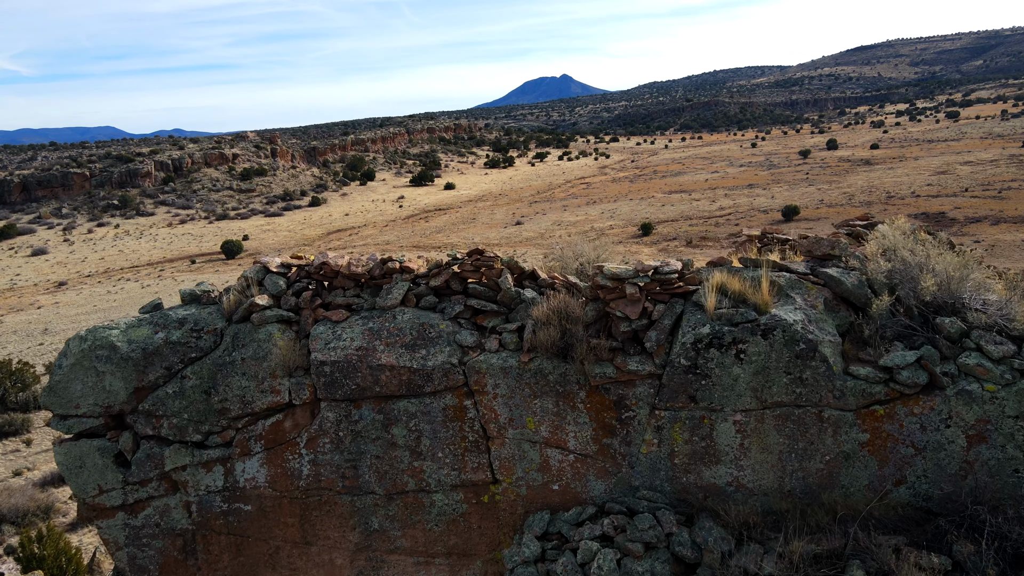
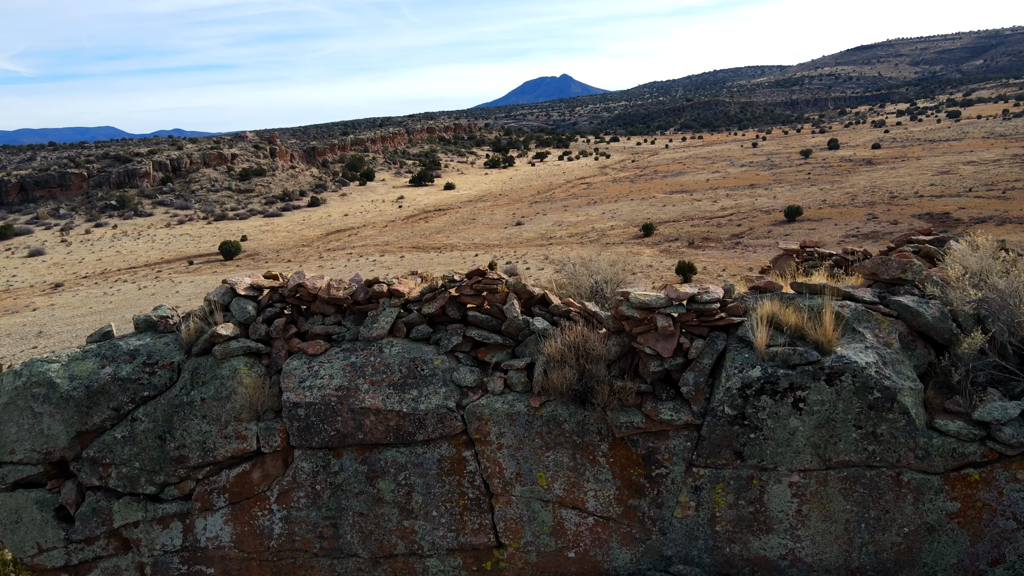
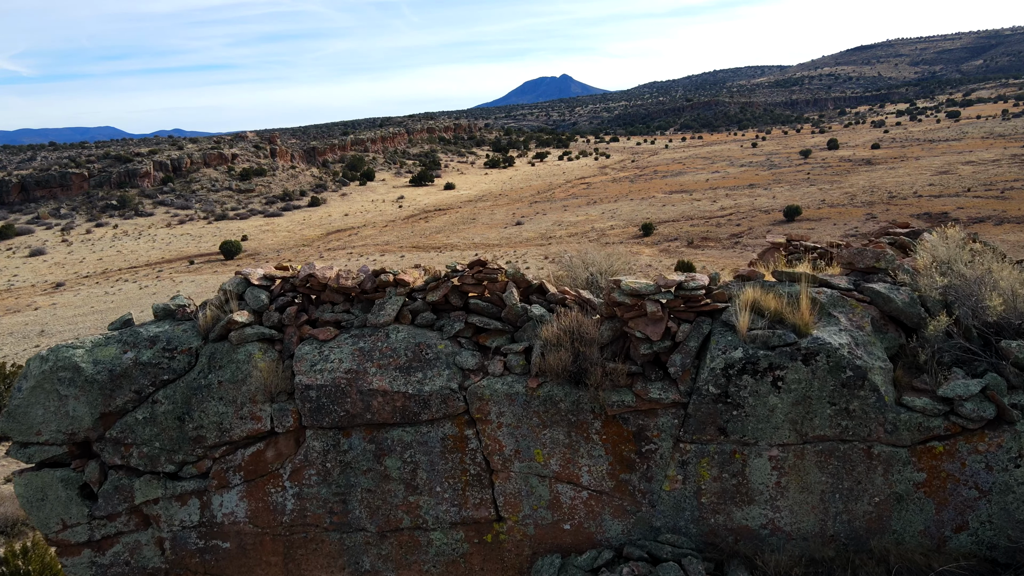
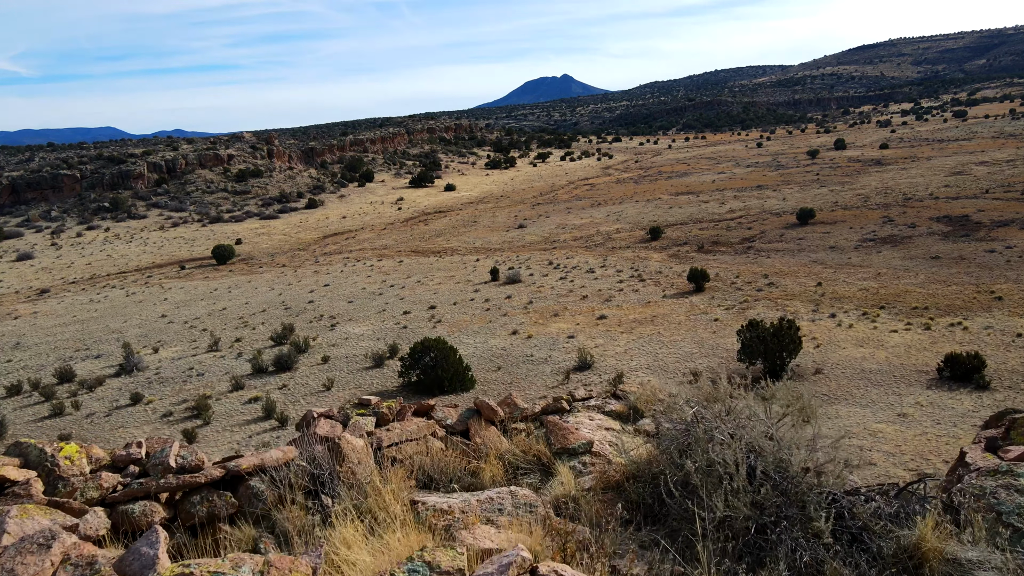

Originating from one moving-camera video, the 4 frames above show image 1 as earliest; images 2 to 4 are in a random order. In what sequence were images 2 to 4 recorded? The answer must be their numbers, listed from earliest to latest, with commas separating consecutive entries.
3, 2, 4
